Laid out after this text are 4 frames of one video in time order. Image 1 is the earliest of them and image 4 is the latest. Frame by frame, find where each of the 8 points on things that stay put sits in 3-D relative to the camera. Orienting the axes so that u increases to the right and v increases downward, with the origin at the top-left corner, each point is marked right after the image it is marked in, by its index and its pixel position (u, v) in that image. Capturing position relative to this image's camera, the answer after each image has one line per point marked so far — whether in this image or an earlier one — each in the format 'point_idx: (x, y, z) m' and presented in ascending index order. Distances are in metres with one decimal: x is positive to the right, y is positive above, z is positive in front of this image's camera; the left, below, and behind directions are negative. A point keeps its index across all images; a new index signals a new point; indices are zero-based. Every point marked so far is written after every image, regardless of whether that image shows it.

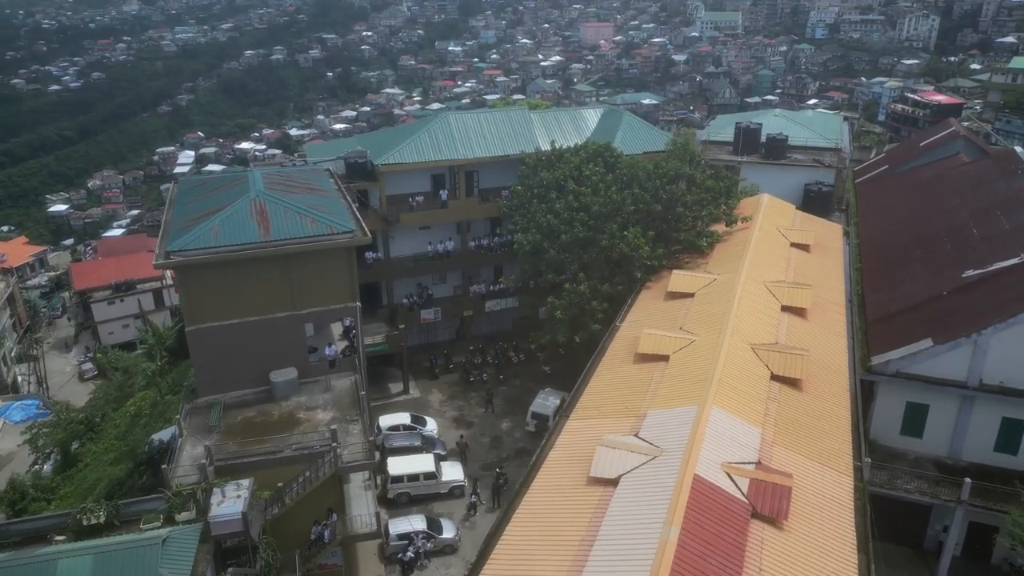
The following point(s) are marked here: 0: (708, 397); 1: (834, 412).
0: (+4.2, -2.3, +15.8) m
1: (+7.4, -2.9, +17.0) m
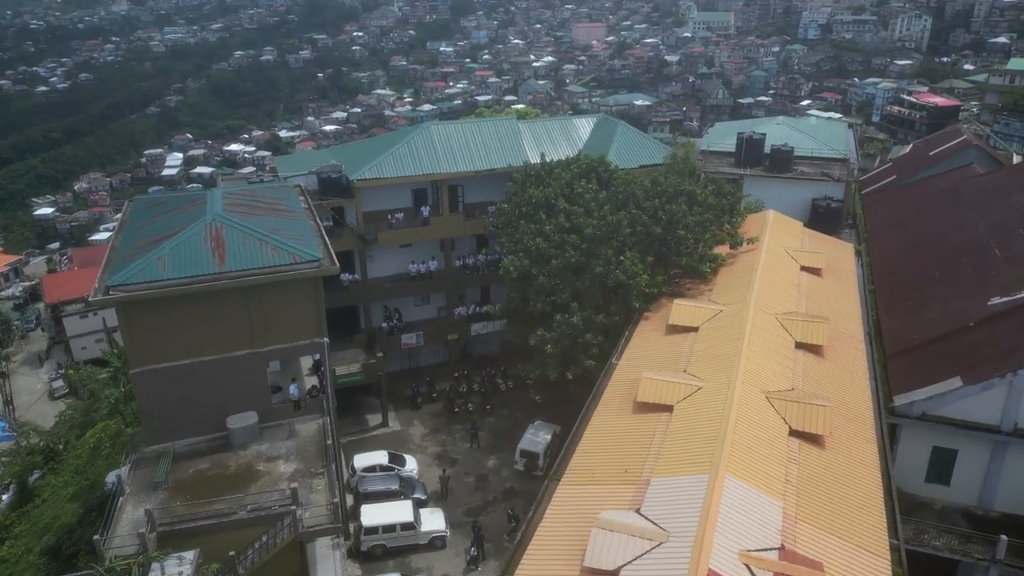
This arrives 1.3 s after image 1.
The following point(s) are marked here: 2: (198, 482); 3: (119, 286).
0: (+3.8, -3.2, +13.6) m
1: (+7.1, -3.8, +14.9) m
2: (-7.7, -4.8, +18.2) m
3: (-9.5, 0.0, +18.0) m
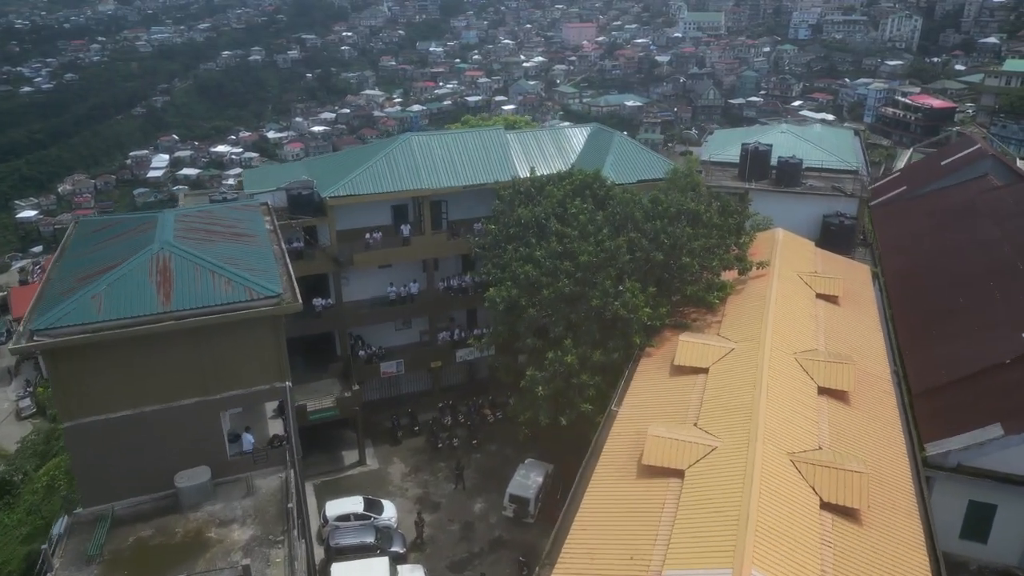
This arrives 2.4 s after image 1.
0: (+3.6, -4.1, +11.4) m
1: (+6.8, -4.6, +12.8) m
2: (-8.0, -5.7, +15.9) m
3: (-9.8, -0.9, +15.6) m
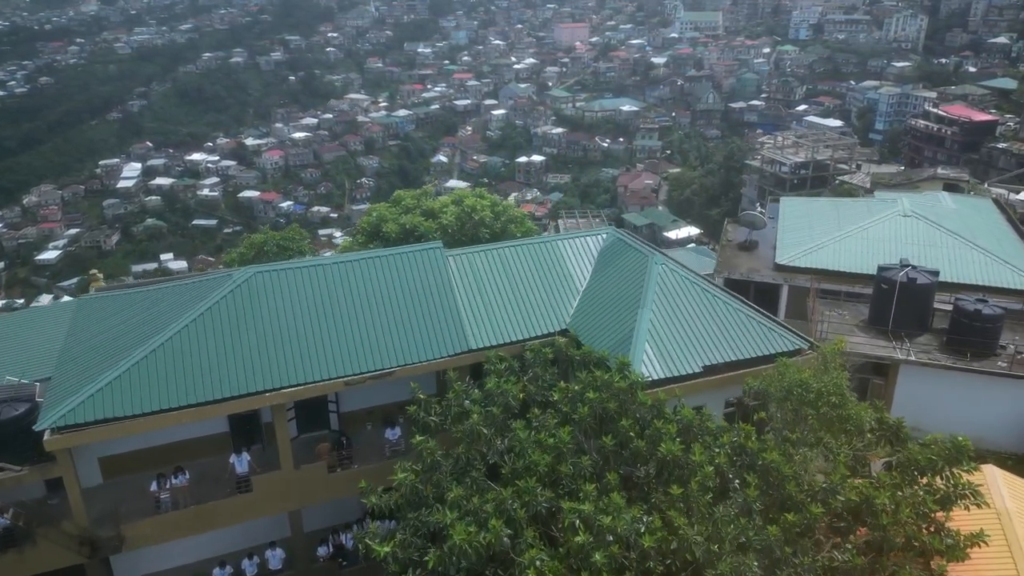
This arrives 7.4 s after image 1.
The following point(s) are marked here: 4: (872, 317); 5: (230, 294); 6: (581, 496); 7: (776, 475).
0: (+2.7, -9.3, -1.7) m
1: (+5.9, -9.8, -0.3) m
2: (-8.9, -10.9, +2.6) m
3: (-10.8, -6.2, +2.4) m
4: (+7.8, -0.6, +16.0) m
5: (-5.1, -0.1, +13.7) m
6: (+0.7, -2.7, +9.3) m
7: (+3.5, -2.4, +9.5) m
